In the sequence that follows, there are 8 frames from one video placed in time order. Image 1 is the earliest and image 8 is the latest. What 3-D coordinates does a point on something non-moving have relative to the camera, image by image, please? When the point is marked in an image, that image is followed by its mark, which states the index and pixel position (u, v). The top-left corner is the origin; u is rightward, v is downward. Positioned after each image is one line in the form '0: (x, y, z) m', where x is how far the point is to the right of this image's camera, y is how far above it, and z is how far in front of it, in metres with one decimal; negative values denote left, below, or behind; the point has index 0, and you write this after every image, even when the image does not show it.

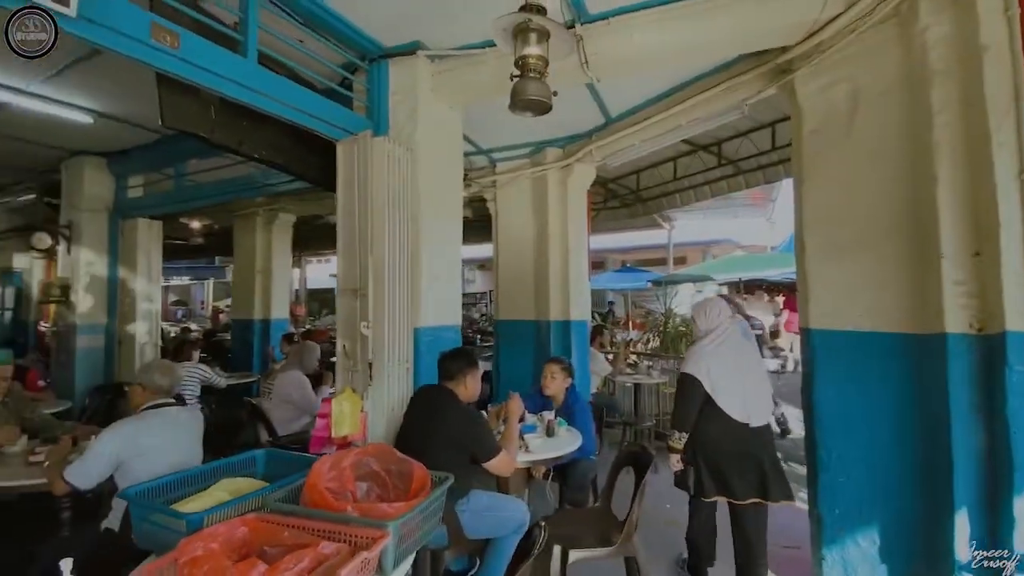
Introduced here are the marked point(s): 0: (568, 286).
0: (+0.6, 0.0, +4.9) m
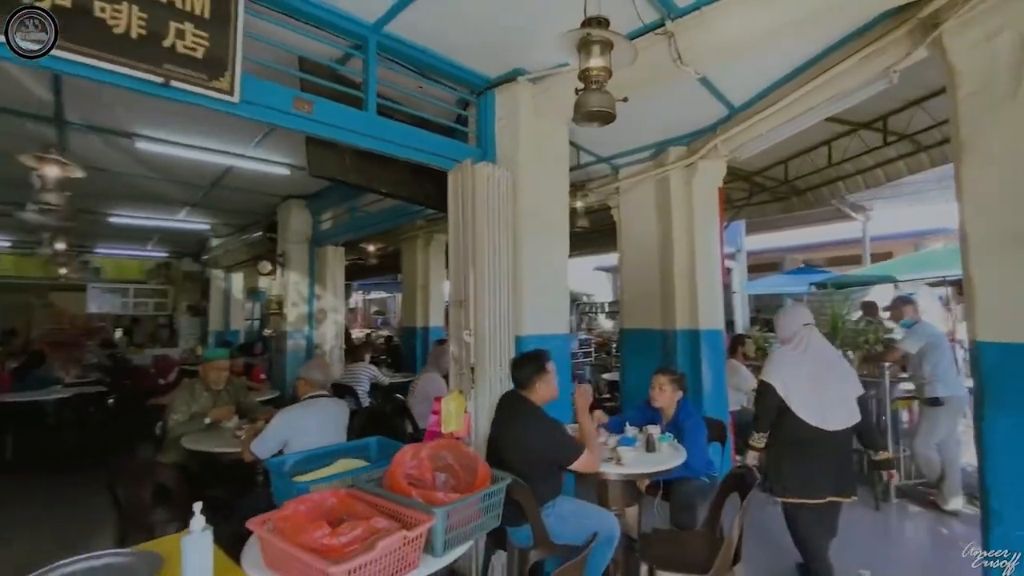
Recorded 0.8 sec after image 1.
0: (+1.8, -0.1, +4.6) m
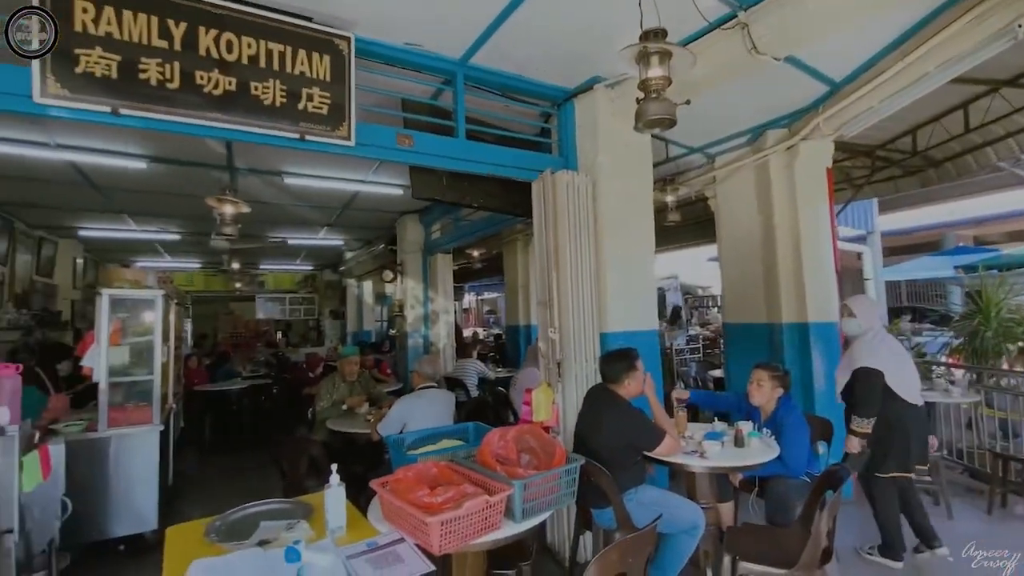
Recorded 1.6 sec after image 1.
0: (+2.7, 0.0, +4.3) m
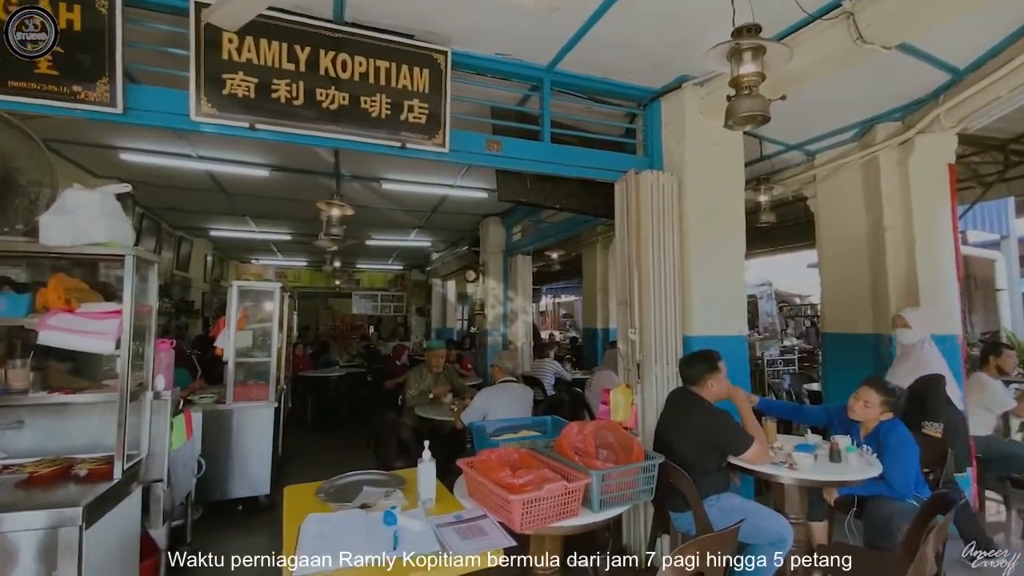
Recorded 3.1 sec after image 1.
0: (+3.4, 0.0, +3.9) m
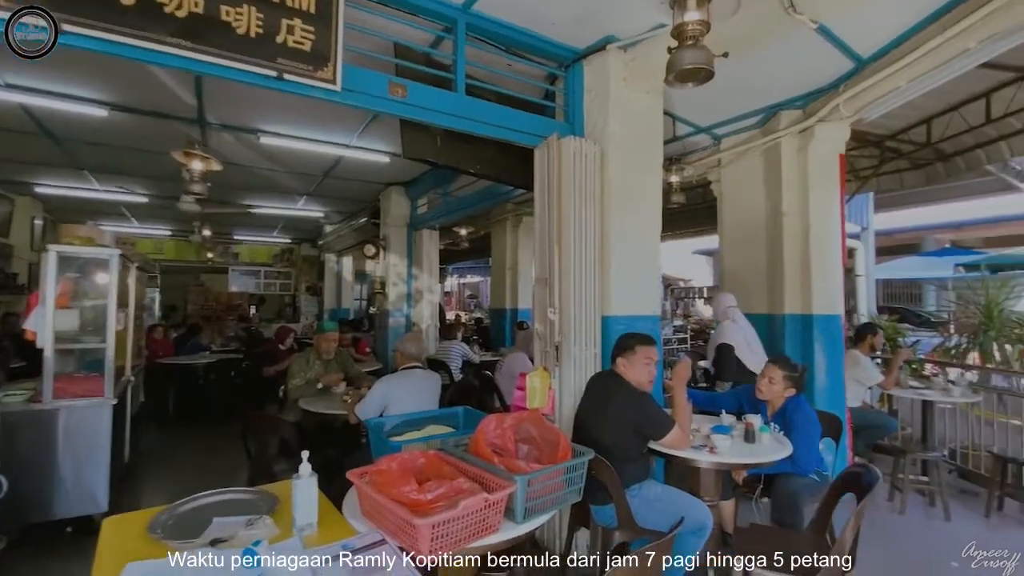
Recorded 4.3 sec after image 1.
0: (+2.6, +0.1, +4.1) m
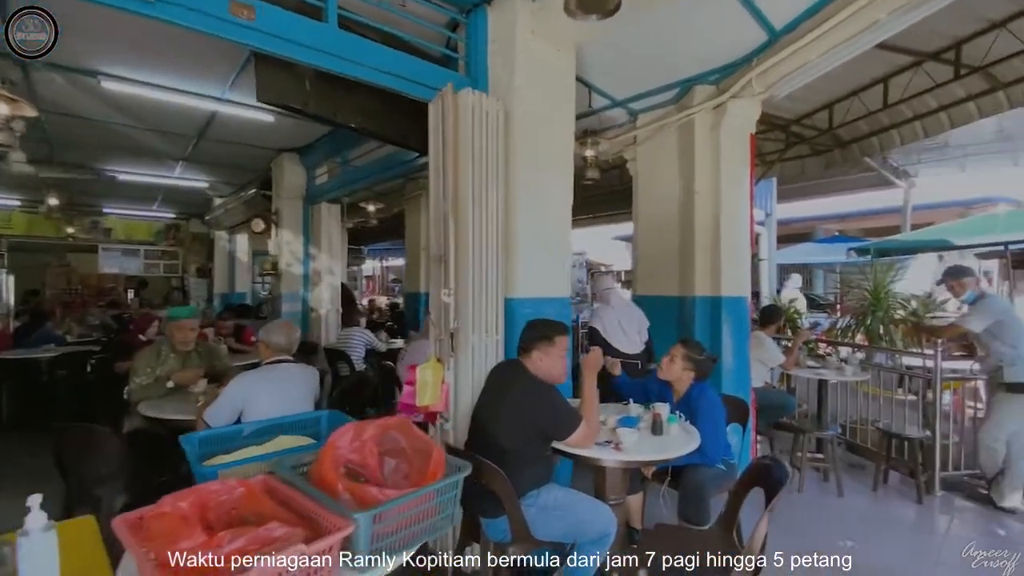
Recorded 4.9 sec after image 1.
0: (+1.8, +0.3, +4.0) m
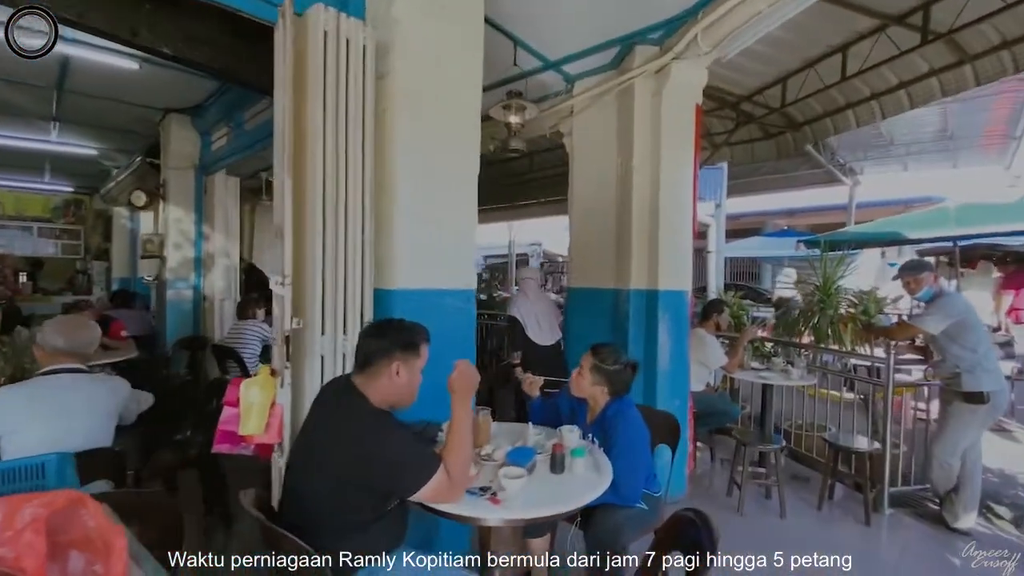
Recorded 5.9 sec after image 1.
0: (+1.1, +0.3, +3.5) m
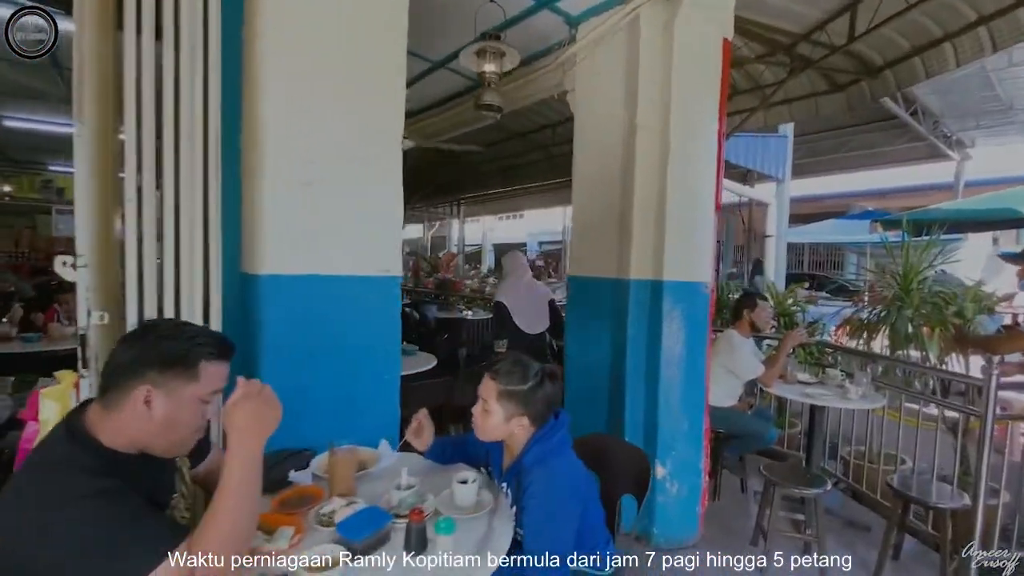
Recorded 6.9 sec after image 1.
0: (+0.9, +0.4, +2.8) m
